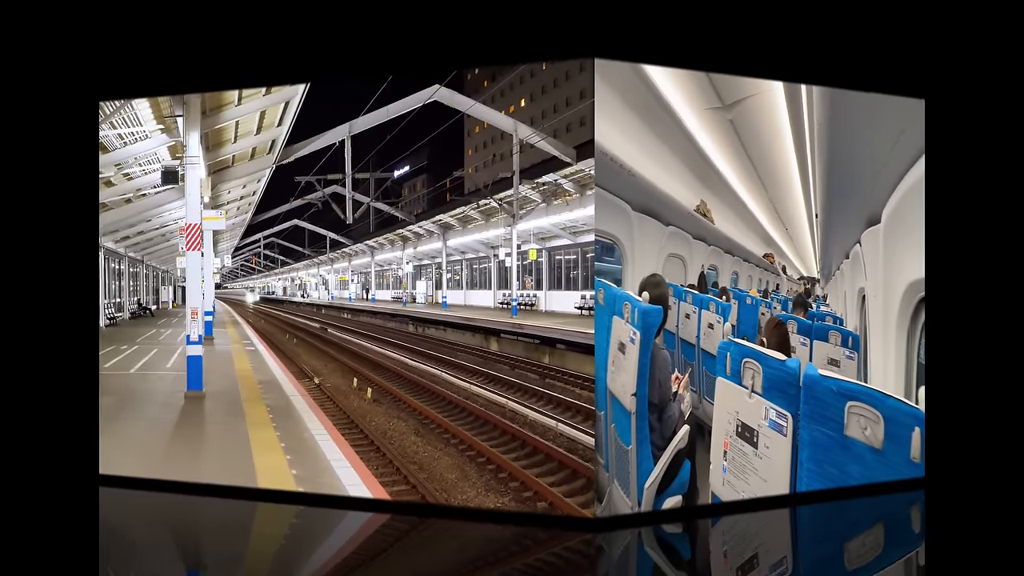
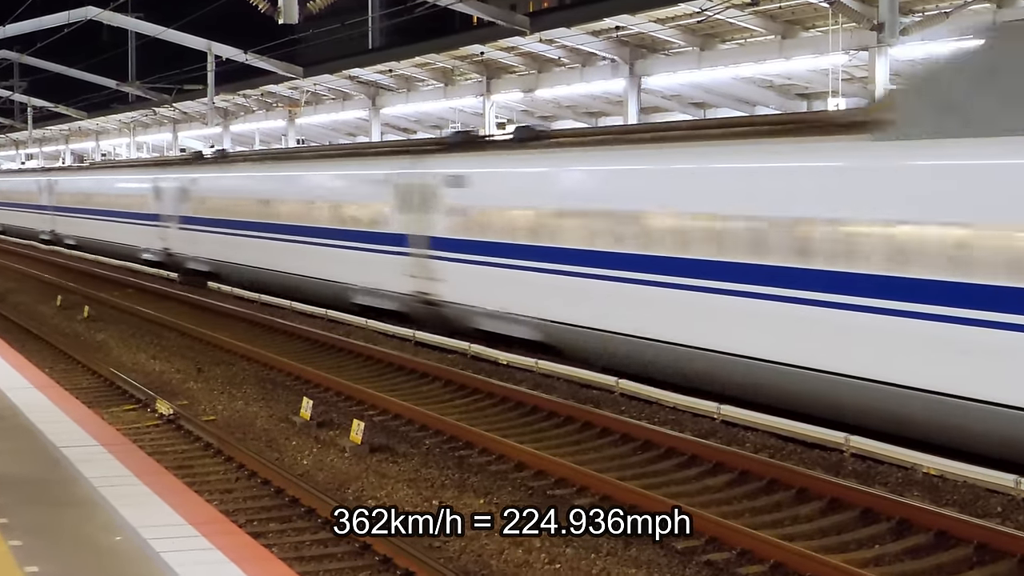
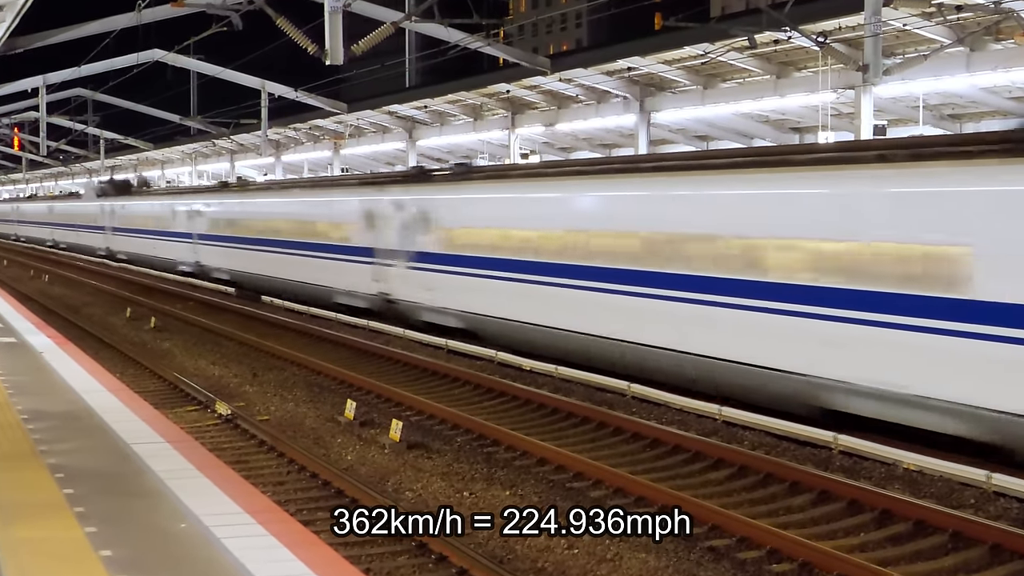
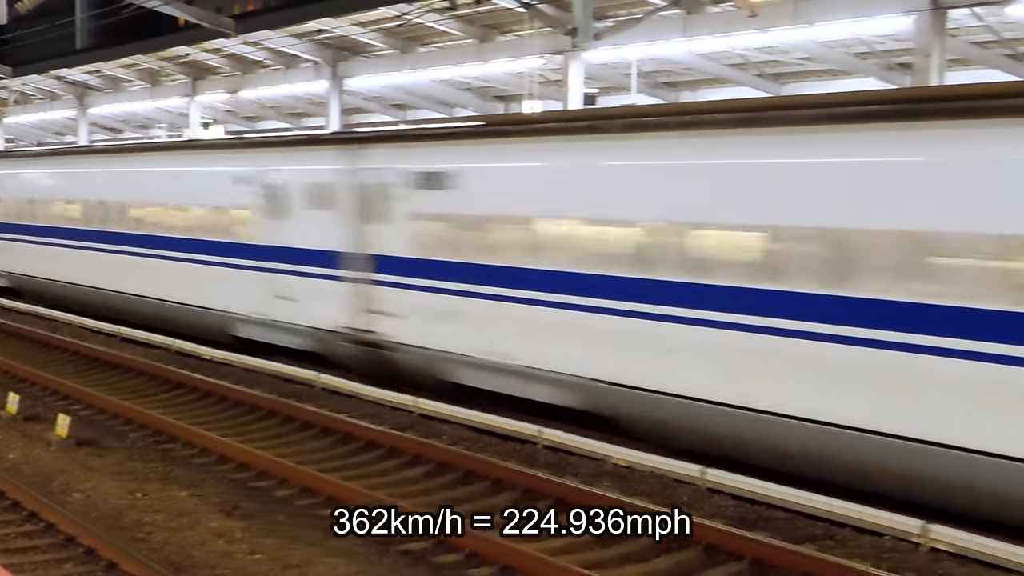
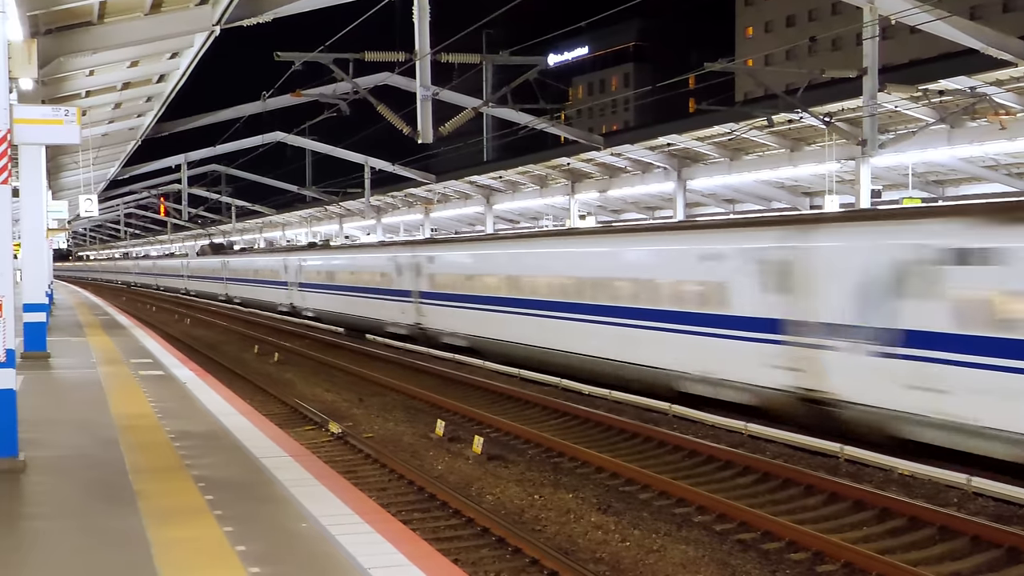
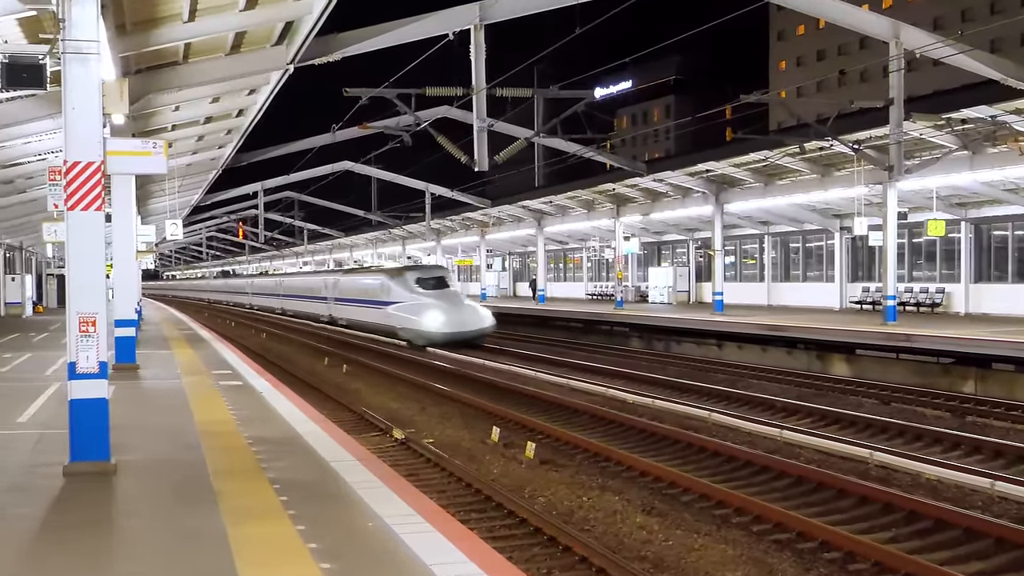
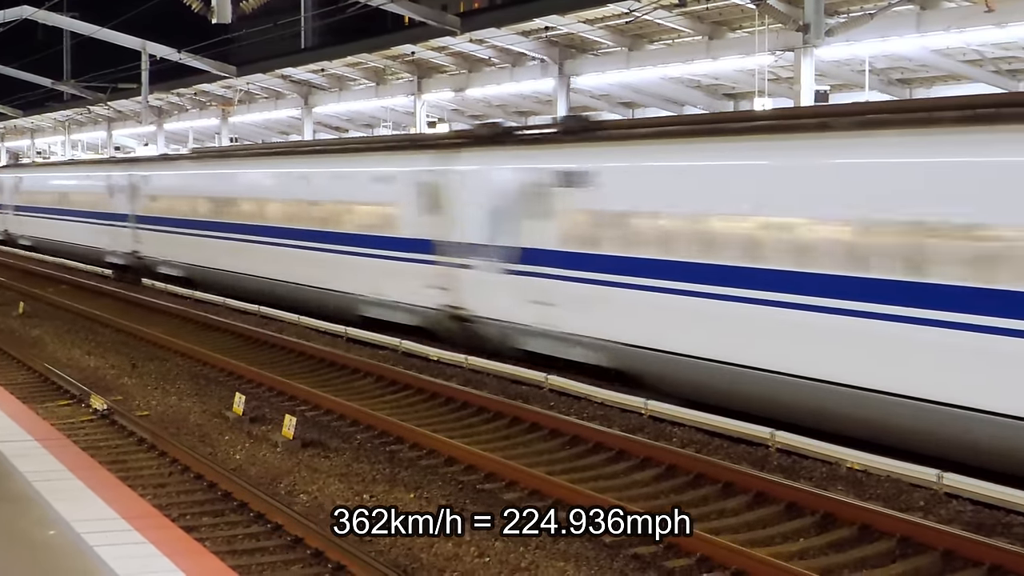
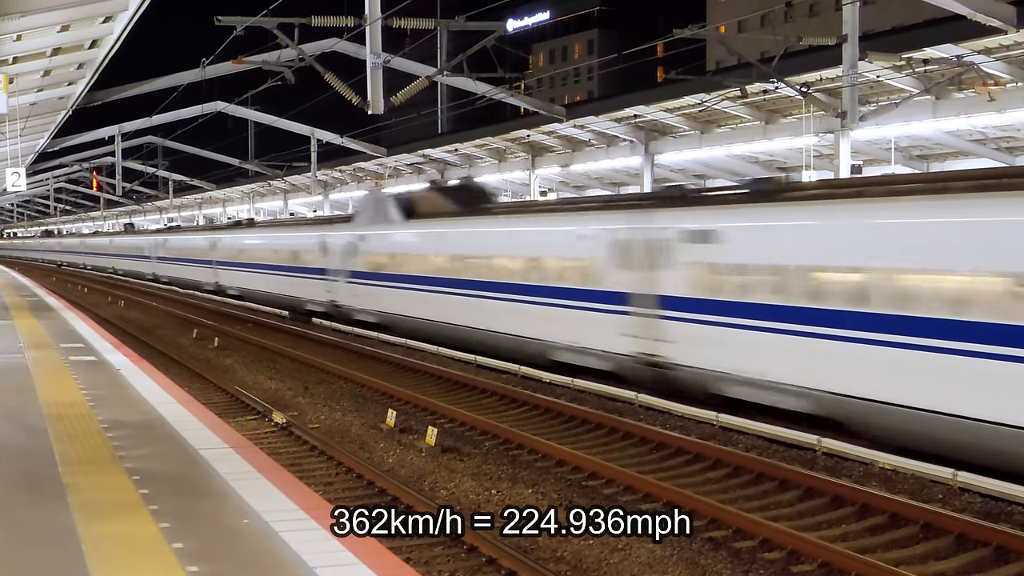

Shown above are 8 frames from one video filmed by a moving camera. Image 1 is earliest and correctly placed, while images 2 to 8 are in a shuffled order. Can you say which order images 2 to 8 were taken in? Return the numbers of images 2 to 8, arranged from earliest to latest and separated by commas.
6, 5, 8, 3, 2, 7, 4
